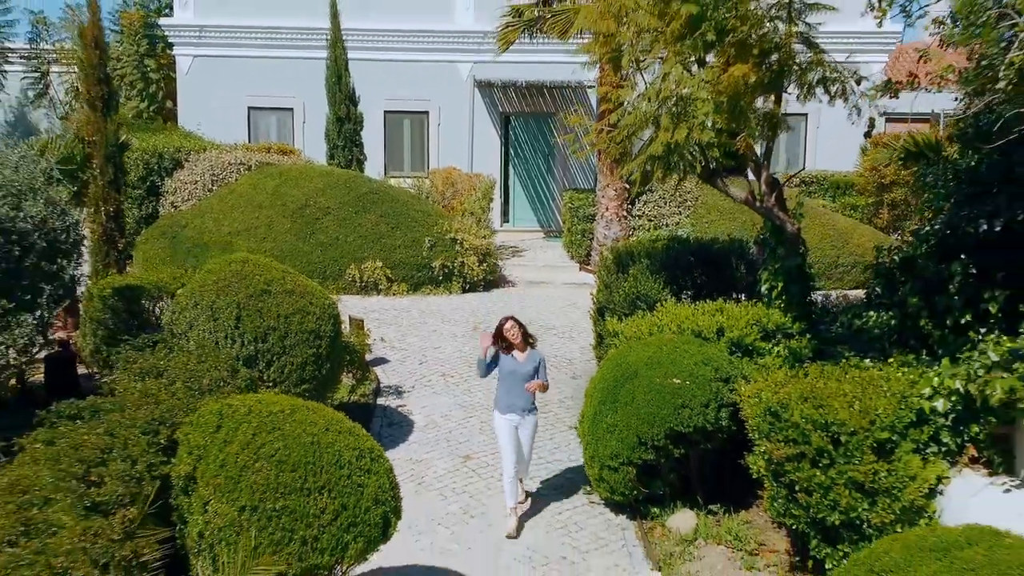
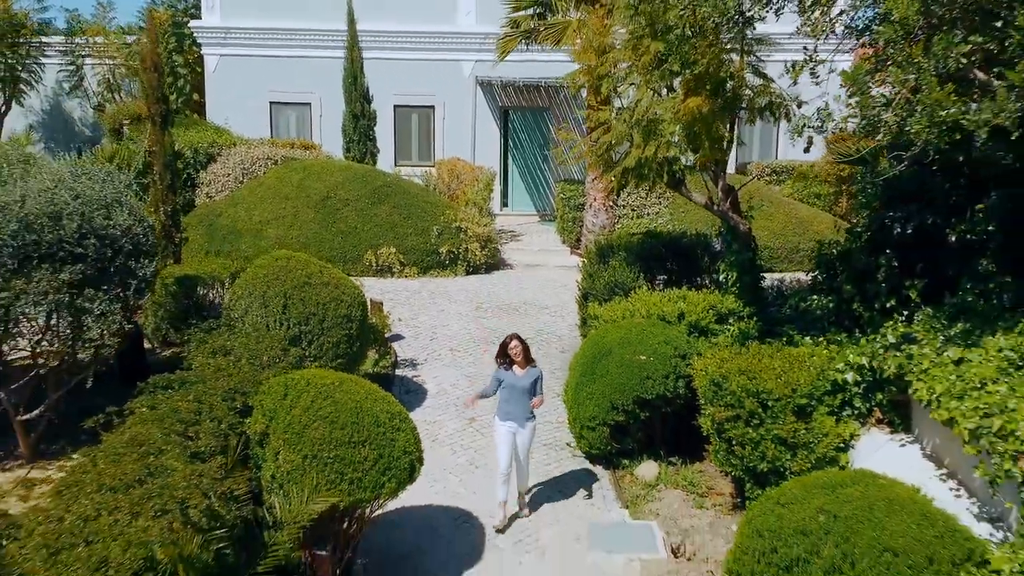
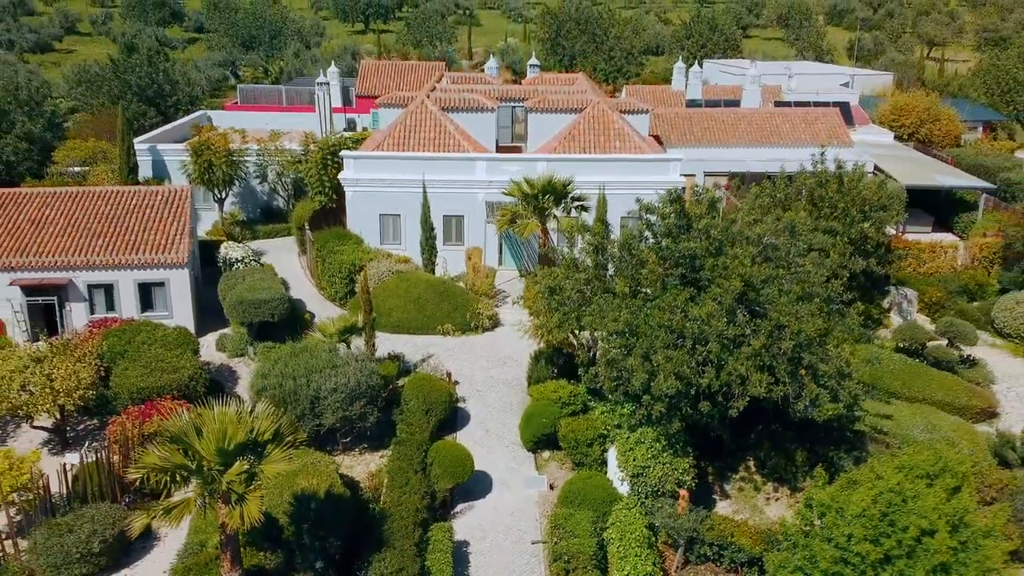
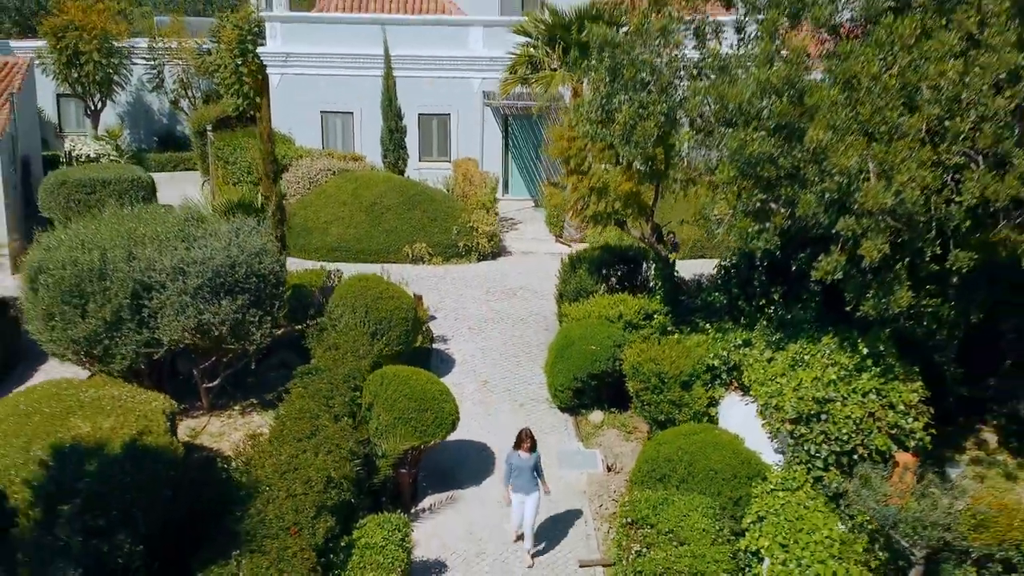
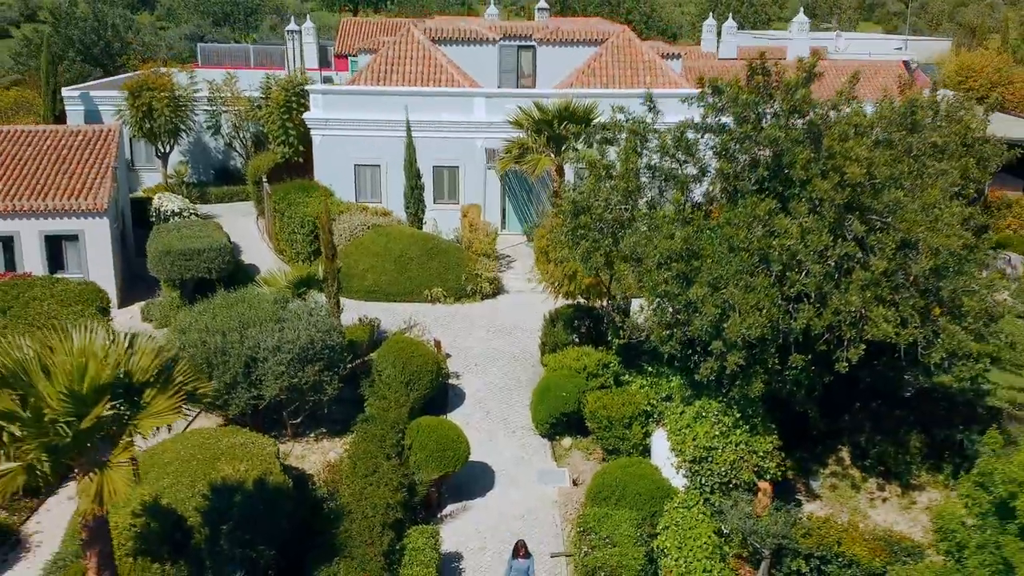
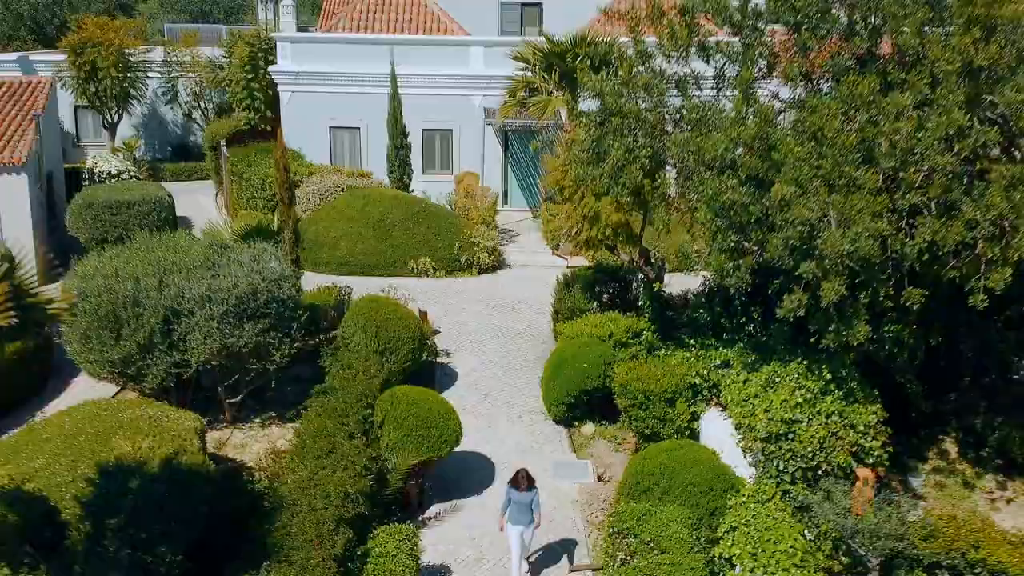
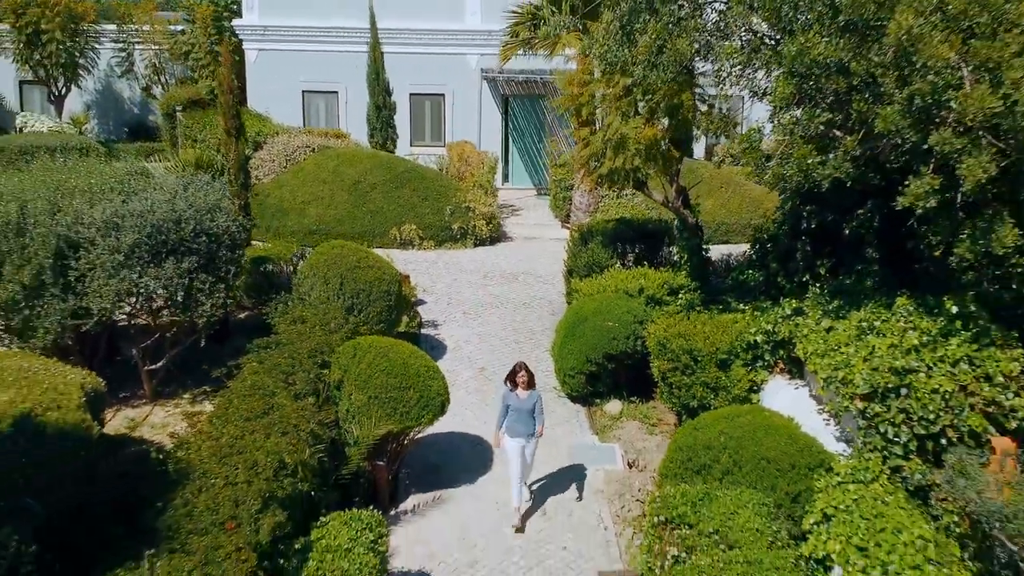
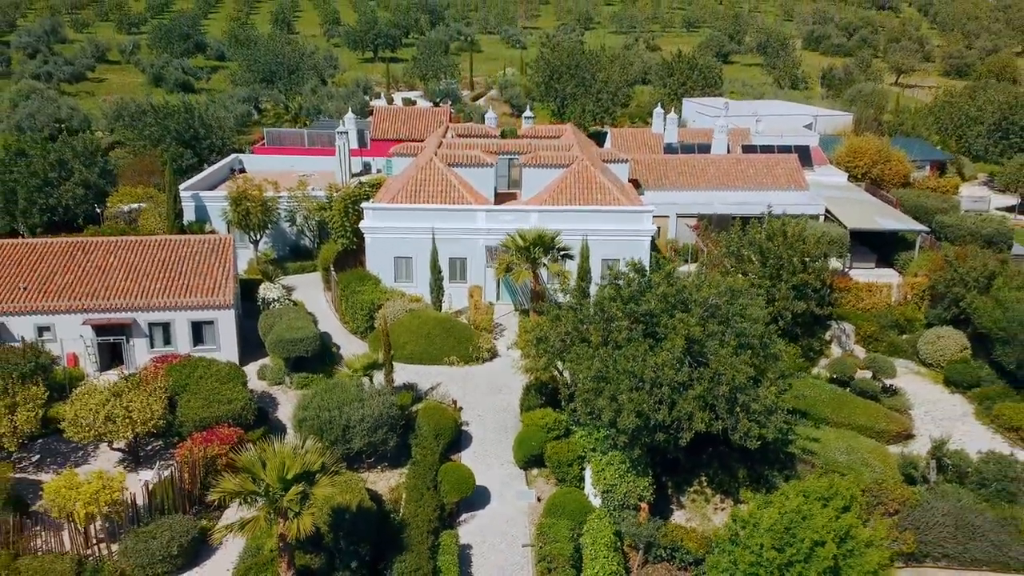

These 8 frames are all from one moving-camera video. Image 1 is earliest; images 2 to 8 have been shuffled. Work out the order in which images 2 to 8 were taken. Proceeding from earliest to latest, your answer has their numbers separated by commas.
2, 7, 4, 6, 5, 3, 8
